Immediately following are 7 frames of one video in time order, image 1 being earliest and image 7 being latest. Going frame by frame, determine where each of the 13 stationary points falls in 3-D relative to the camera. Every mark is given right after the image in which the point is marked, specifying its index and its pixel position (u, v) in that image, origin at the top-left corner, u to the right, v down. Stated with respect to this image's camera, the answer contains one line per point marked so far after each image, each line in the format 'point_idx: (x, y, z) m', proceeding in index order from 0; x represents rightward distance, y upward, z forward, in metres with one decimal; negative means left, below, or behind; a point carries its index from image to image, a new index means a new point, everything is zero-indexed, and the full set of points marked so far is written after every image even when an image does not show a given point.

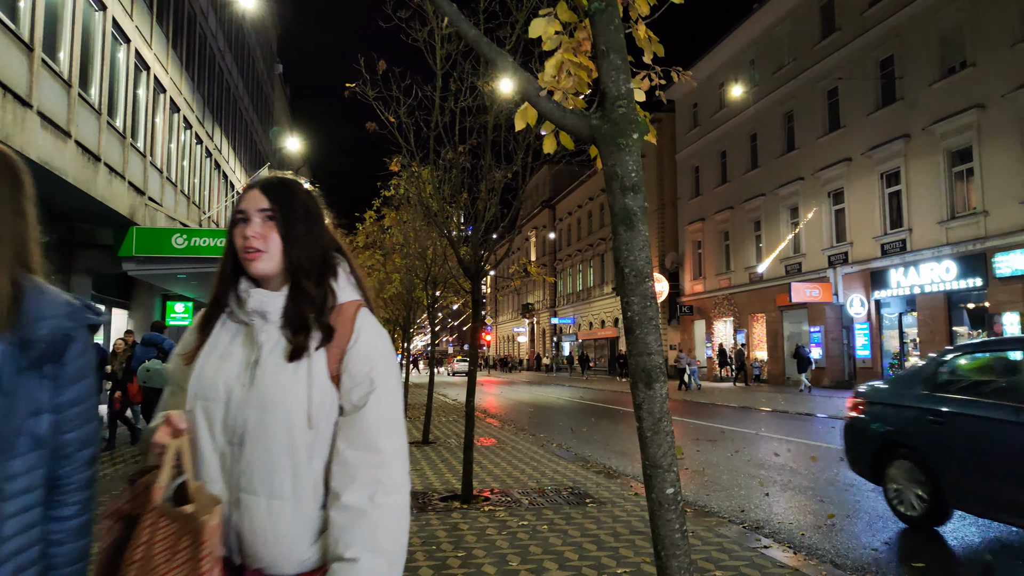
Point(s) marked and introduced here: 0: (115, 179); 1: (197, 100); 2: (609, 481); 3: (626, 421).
0: (-7.1, +1.9, +12.5) m
1: (-8.4, +5.0, +18.4) m
2: (+1.1, -2.2, +7.7) m
3: (+3.3, -3.8, +19.5) m
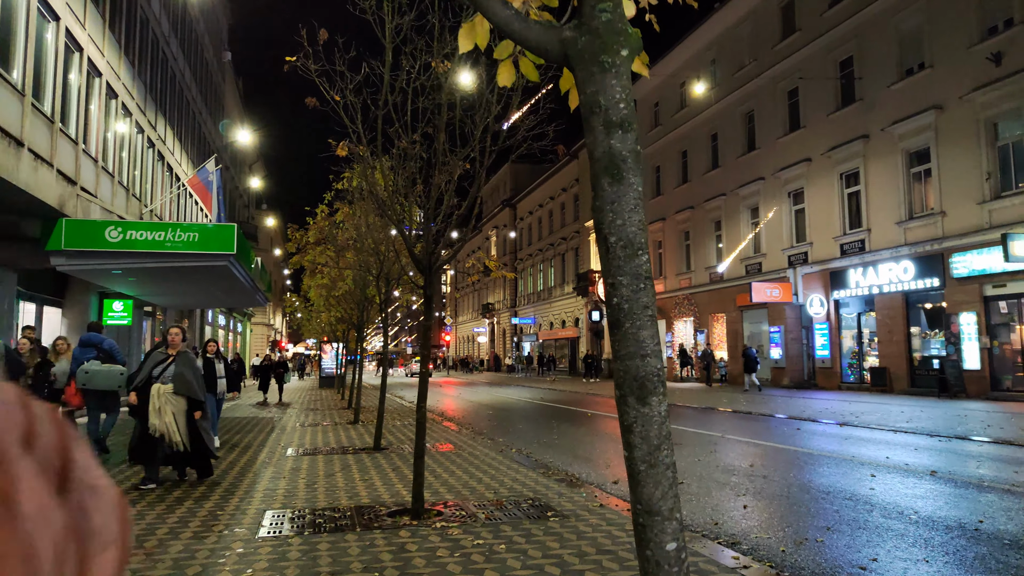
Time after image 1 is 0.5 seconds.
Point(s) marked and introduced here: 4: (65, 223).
0: (-7.9, +2.0, +11.6) m
1: (-9.4, +5.0, +17.4) m
2: (+0.6, -2.2, +7.2) m
3: (+2.1, -3.8, +19.2) m
4: (-7.8, +1.1, +12.1) m
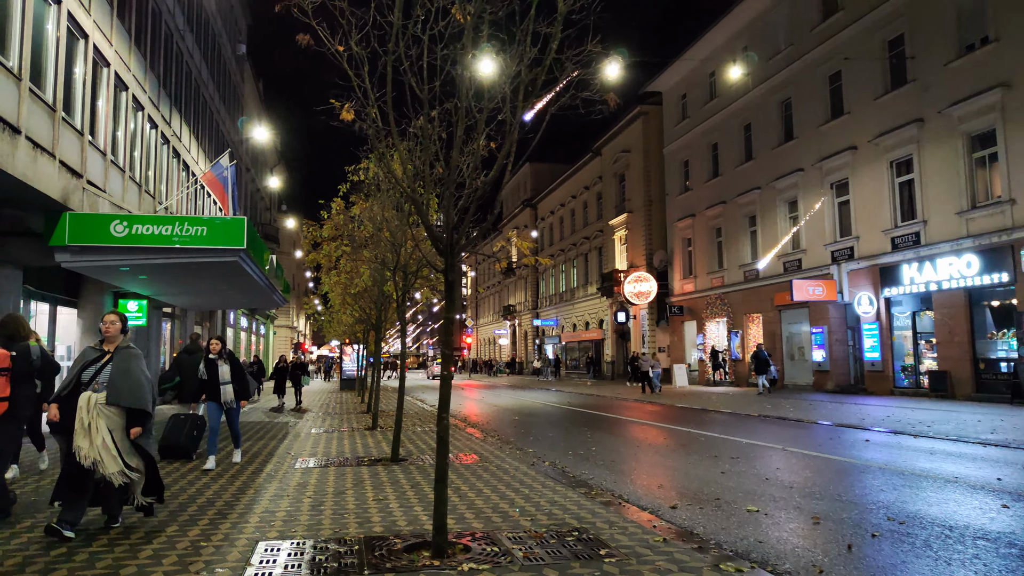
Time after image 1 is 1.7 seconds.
0: (-7.4, +2.1, +10.7) m
1: (-8.8, +5.1, +16.6) m
2: (+1.0, -2.1, +6.1) m
3: (+2.8, -3.7, +18.0) m
4: (-7.3, +1.2, +11.2) m
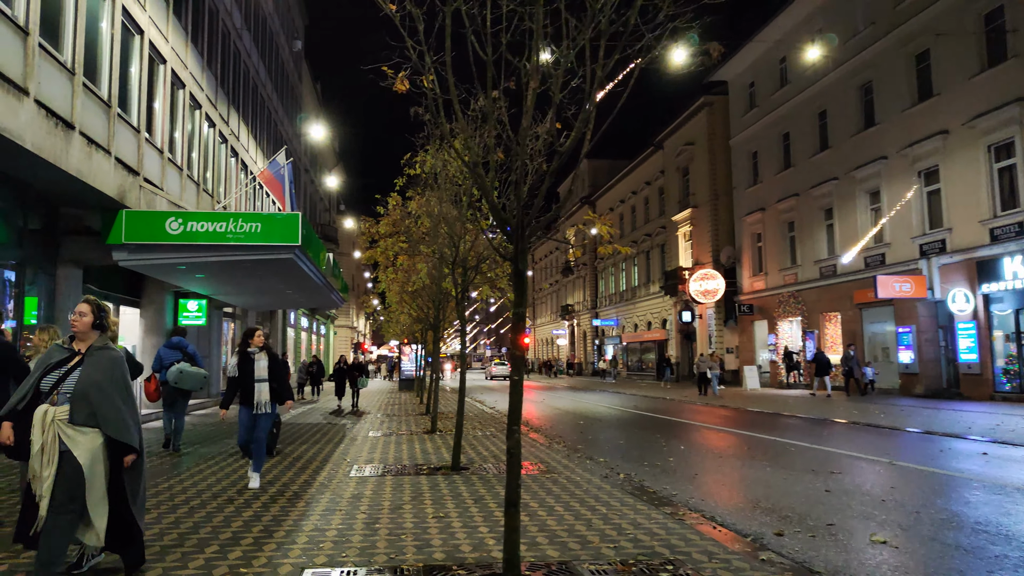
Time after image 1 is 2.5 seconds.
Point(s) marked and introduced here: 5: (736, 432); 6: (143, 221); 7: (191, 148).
0: (-6.4, +2.1, +10.4) m
1: (-7.3, +5.1, +16.4) m
2: (+1.6, -2.0, +5.2) m
3: (+4.4, -3.7, +16.9) m
4: (-6.3, +1.2, +11.0) m
5: (+6.1, -3.9, +18.6) m
6: (-6.0, +1.1, +11.0) m
7: (-7.3, +3.2, +15.4) m
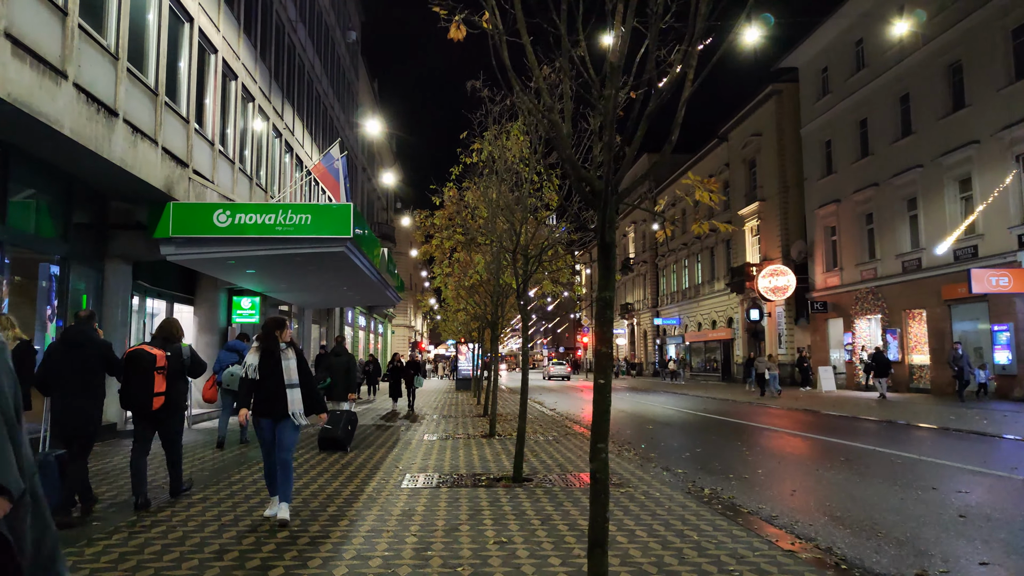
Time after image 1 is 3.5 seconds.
0: (-5.5, +2.2, +10.1) m
1: (-5.9, +5.2, +16.1) m
2: (+2.1, -1.9, +4.1) m
3: (+5.8, -3.5, +15.6) m
4: (-5.3, +1.3, +10.6) m
5: (+7.7, -3.8, +17.2) m
6: (-5.0, +1.2, +10.6) m
7: (-6.0, +3.2, +15.0) m
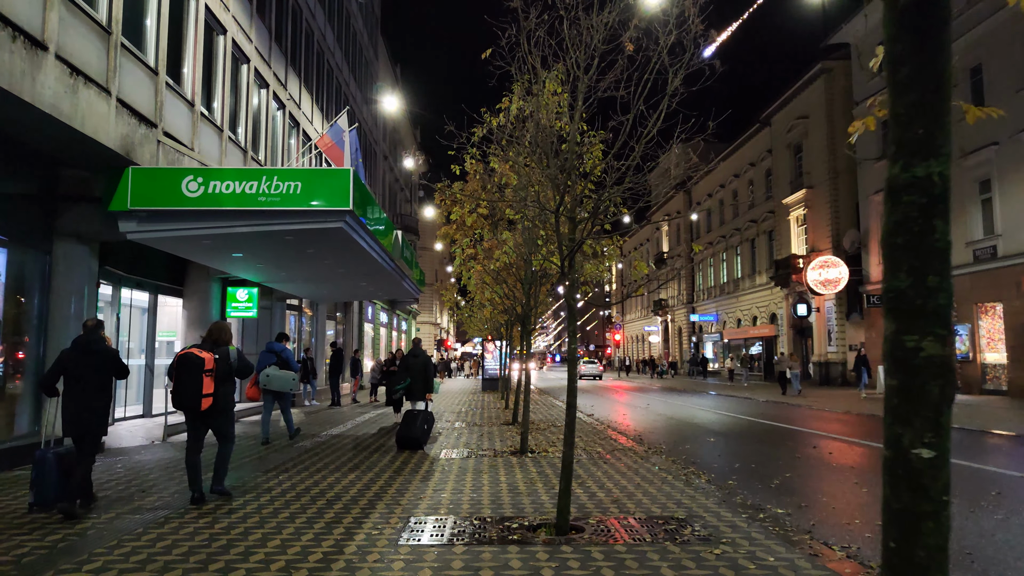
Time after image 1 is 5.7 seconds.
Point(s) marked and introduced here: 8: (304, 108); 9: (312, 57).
0: (-5.0, +2.4, +8.1) m
1: (-5.3, +5.4, +14.2) m
2: (+2.3, -1.7, +1.9) m
3: (+6.5, -3.3, +13.2) m
4: (-4.8, +1.5, +8.7) m
5: (+8.4, -3.5, +14.8) m
6: (-4.6, +1.4, +8.7) m
7: (-5.4, +3.5, +13.1) m
8: (-5.4, +4.6, +17.5) m
9: (-5.4, +6.2, +18.2) m
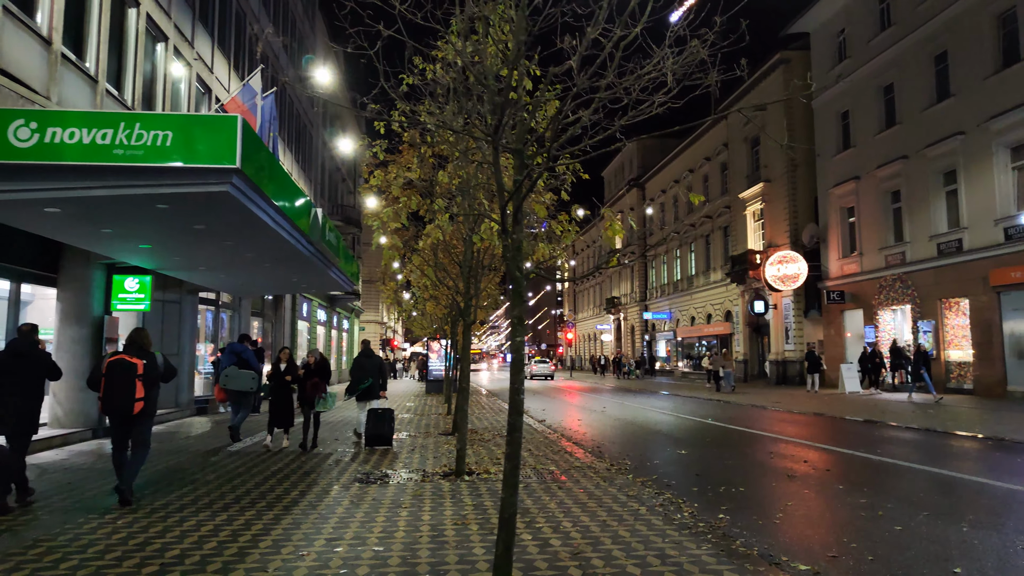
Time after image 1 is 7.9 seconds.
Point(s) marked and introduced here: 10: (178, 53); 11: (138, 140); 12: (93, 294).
0: (-5.7, +2.6, +6.0) m
1: (-6.3, +5.6, +12.0) m
2: (+2.1, -1.5, +0.3) m
3: (+5.5, -3.1, +11.9) m
4: (-5.5, +1.7, +6.5) m
5: (+7.3, -3.4, +13.5) m
6: (-5.2, +1.6, +6.6) m
7: (-6.3, +3.7, +11.0) m
8: (-6.6, +4.8, +15.4) m
9: (-6.7, +6.4, +16.0) m
10: (-6.5, +4.5, +13.2) m
11: (-3.8, +1.5, +6.9) m
12: (-7.1, -0.1, +11.7) m
